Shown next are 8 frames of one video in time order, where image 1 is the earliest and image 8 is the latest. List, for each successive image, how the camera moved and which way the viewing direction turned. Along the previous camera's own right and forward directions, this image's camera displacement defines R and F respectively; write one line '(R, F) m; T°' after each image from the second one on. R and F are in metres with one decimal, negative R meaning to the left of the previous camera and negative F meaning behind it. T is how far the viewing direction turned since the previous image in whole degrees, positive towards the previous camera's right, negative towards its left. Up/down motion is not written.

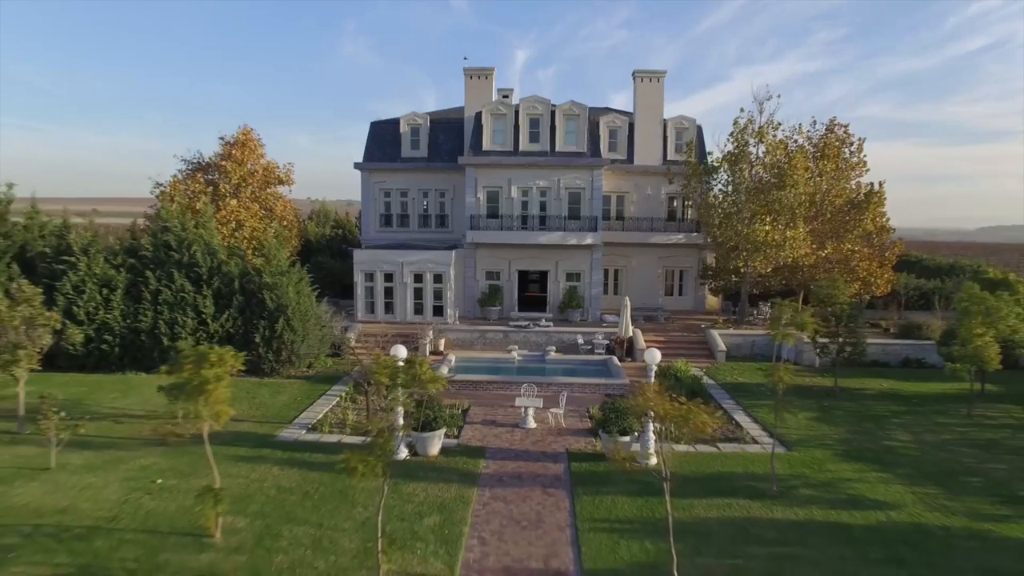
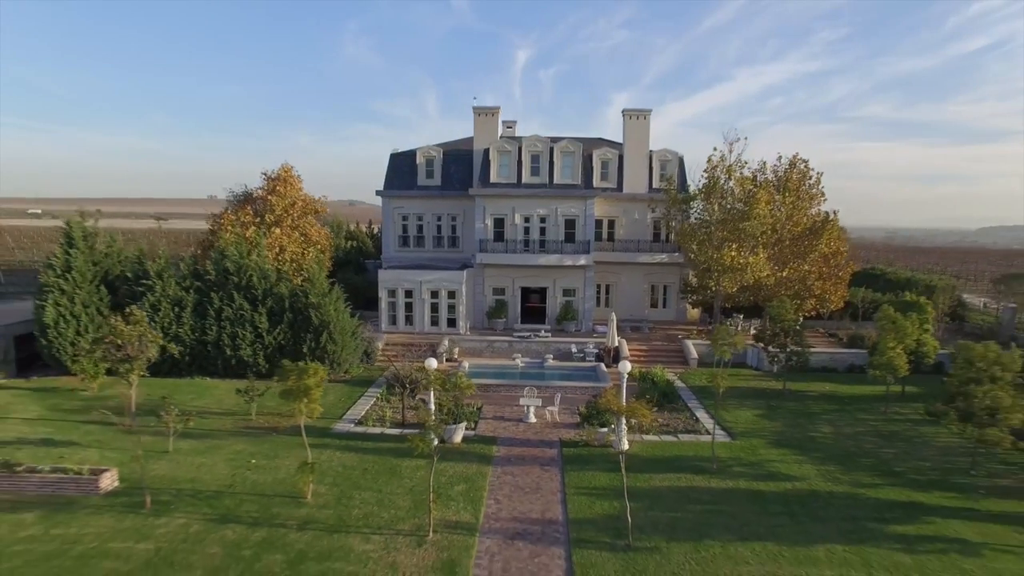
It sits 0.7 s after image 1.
(-0.1, -2.6) m; 0°
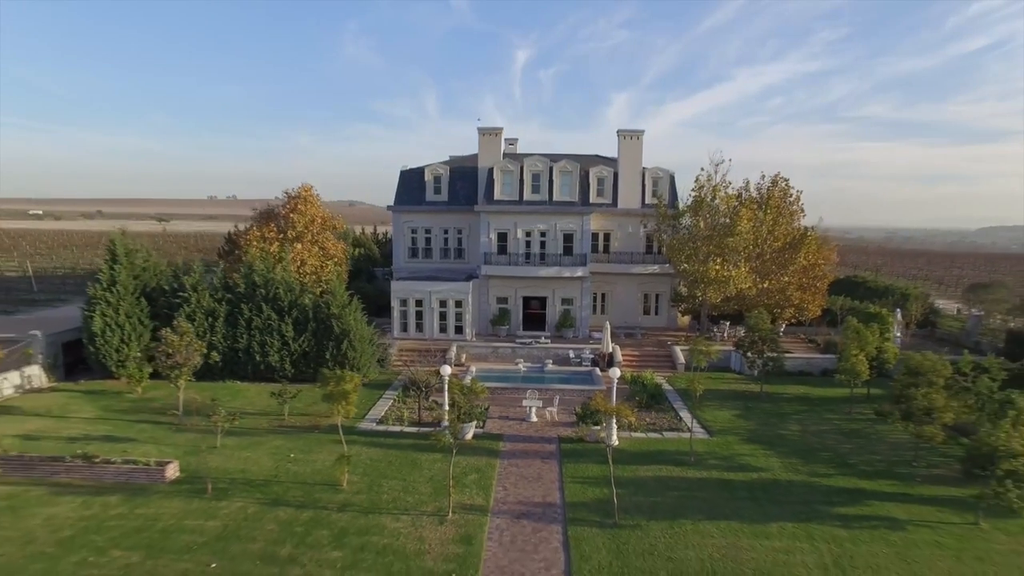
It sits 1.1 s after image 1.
(-0.1, -1.6) m; 0°
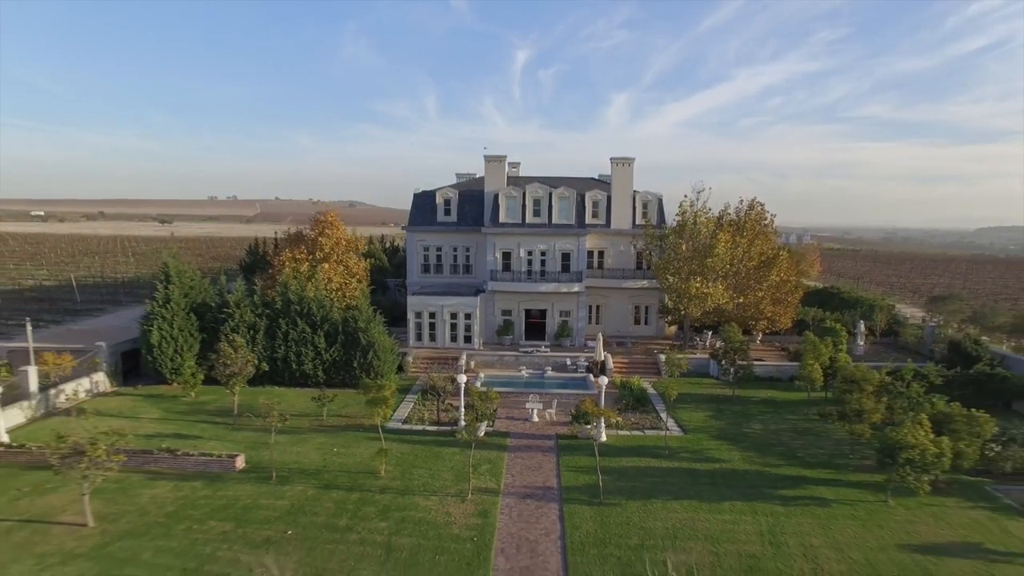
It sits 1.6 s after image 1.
(-0.1, -2.5) m; 0°
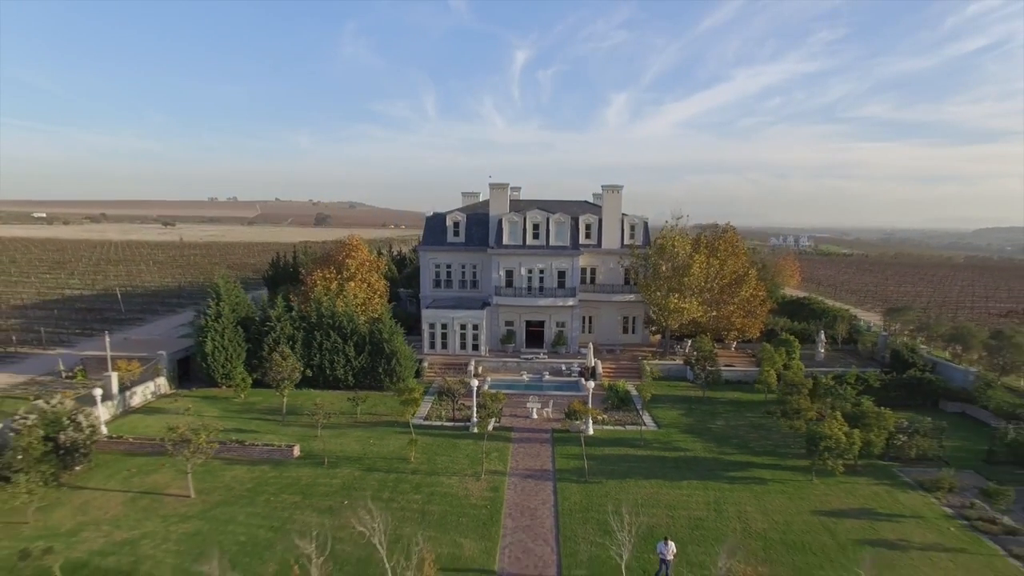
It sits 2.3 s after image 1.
(-0.1, -3.3) m; 0°
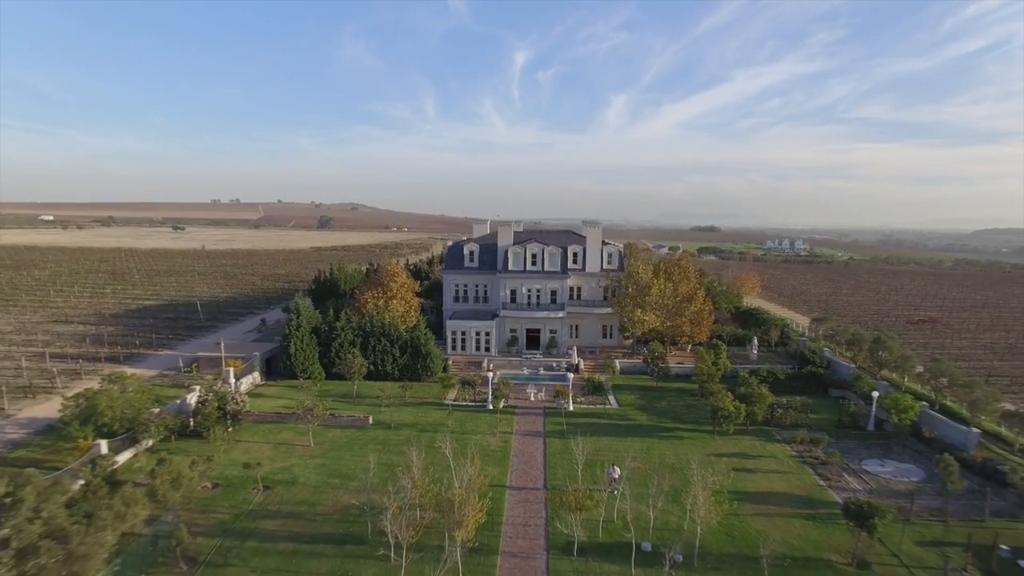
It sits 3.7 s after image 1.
(-0.2, -8.0) m; 0°
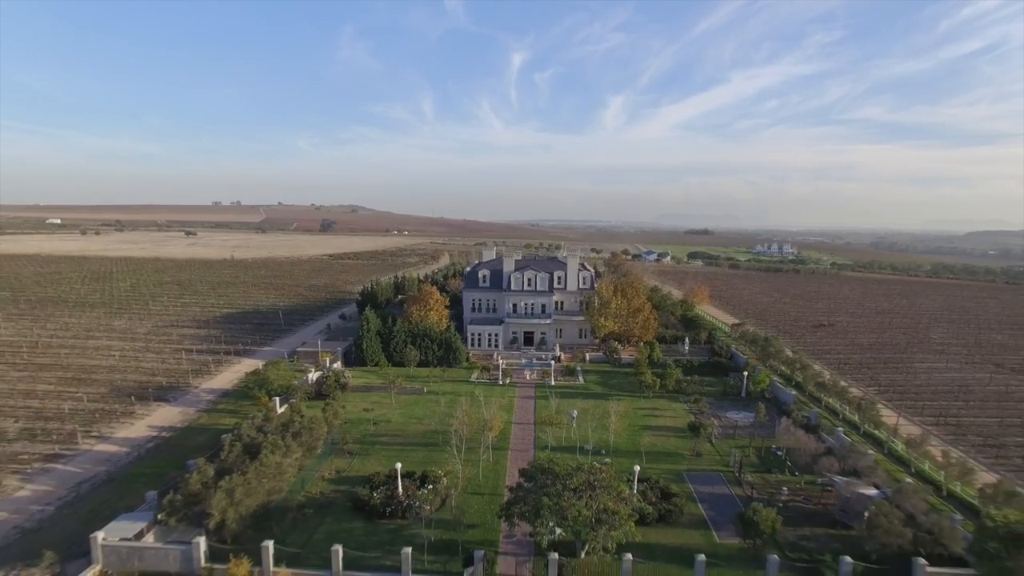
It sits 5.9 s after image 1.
(-0.3, -14.0) m; 0°
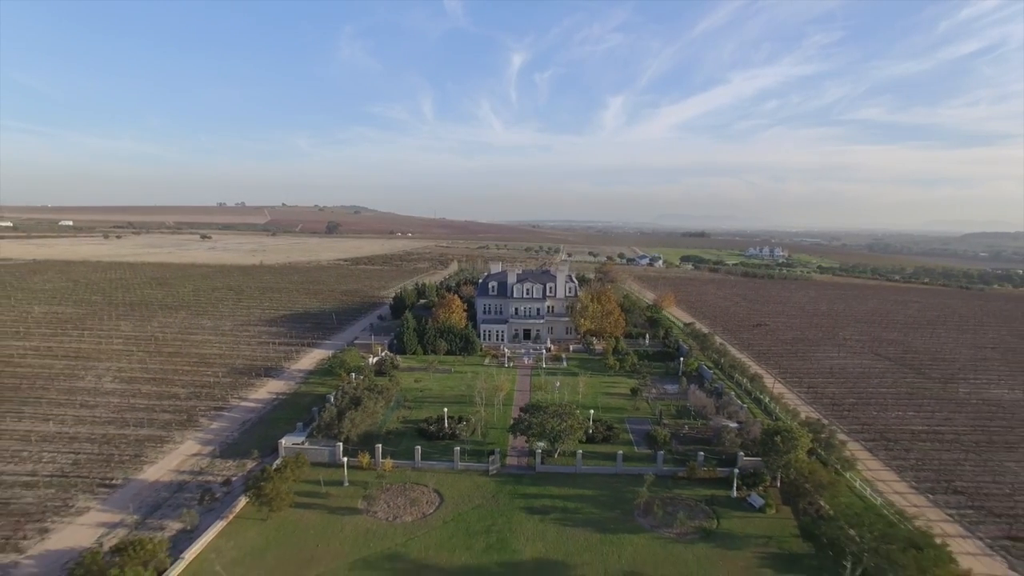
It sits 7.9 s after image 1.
(-0.2, -15.0) m; 0°
